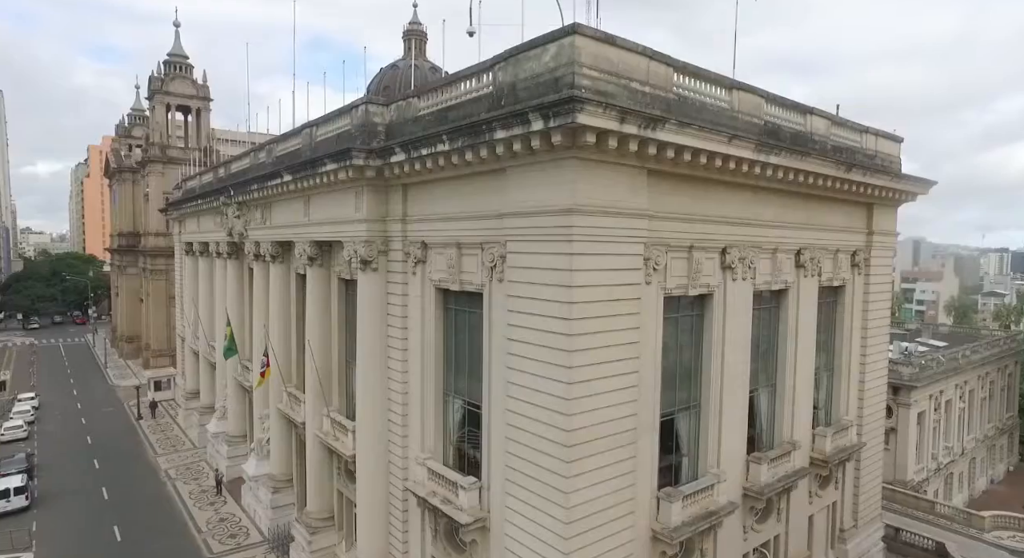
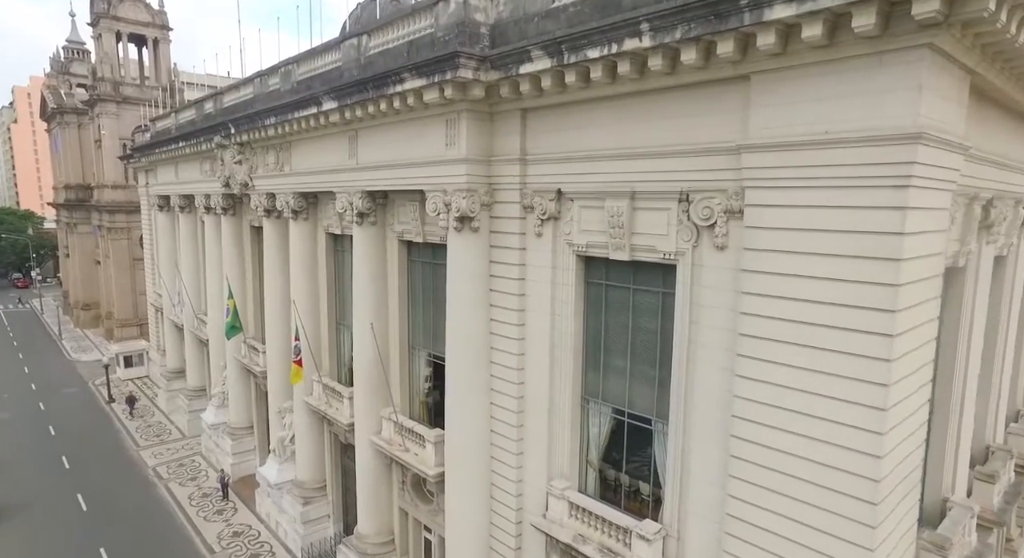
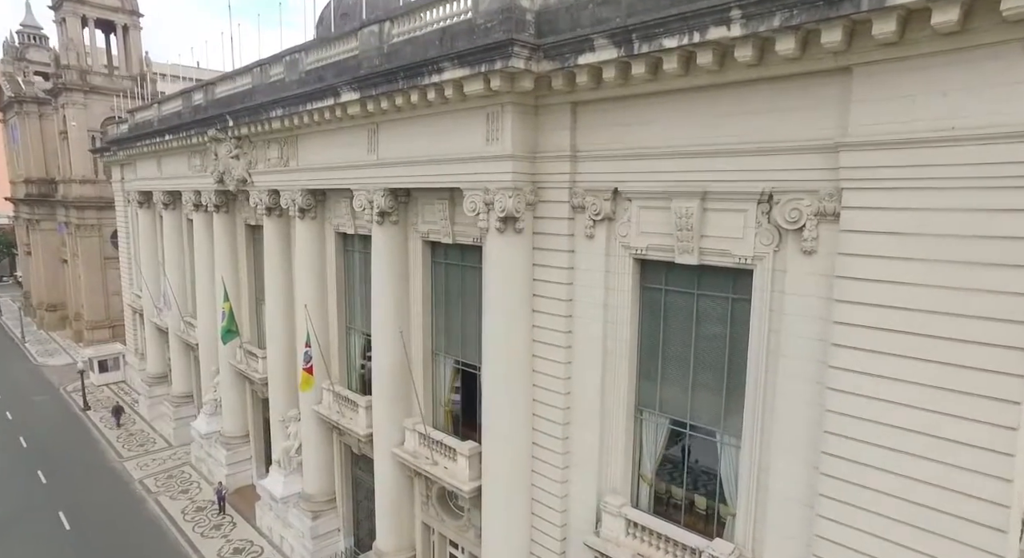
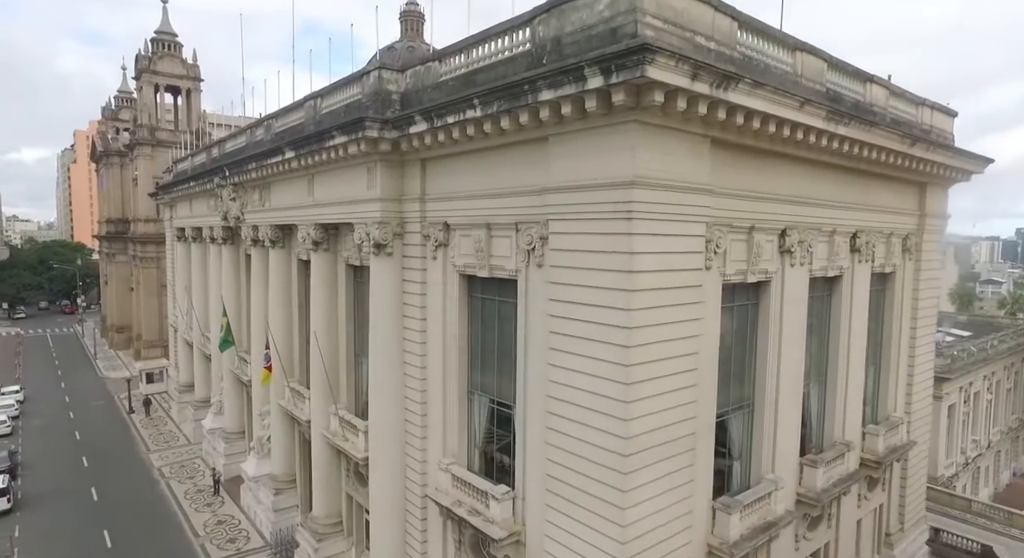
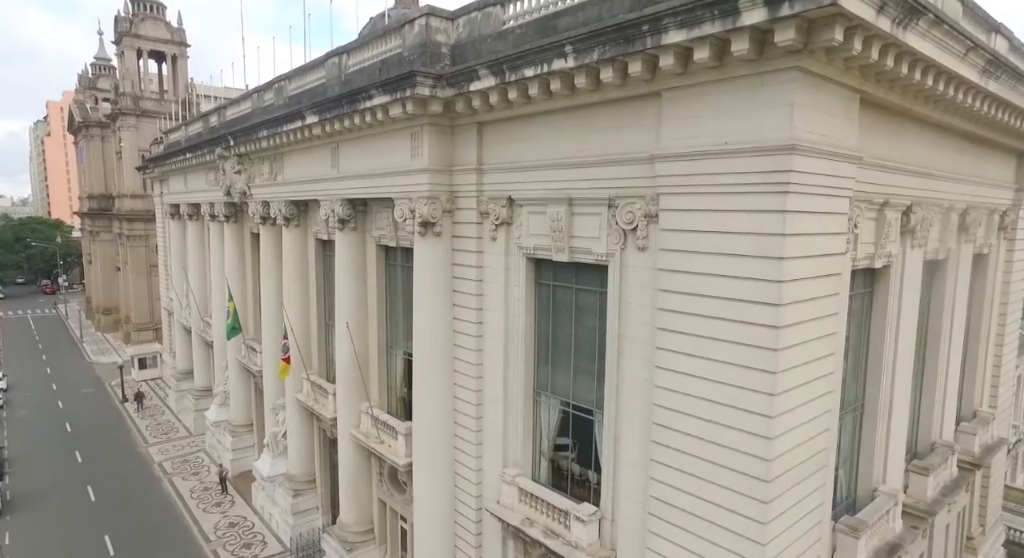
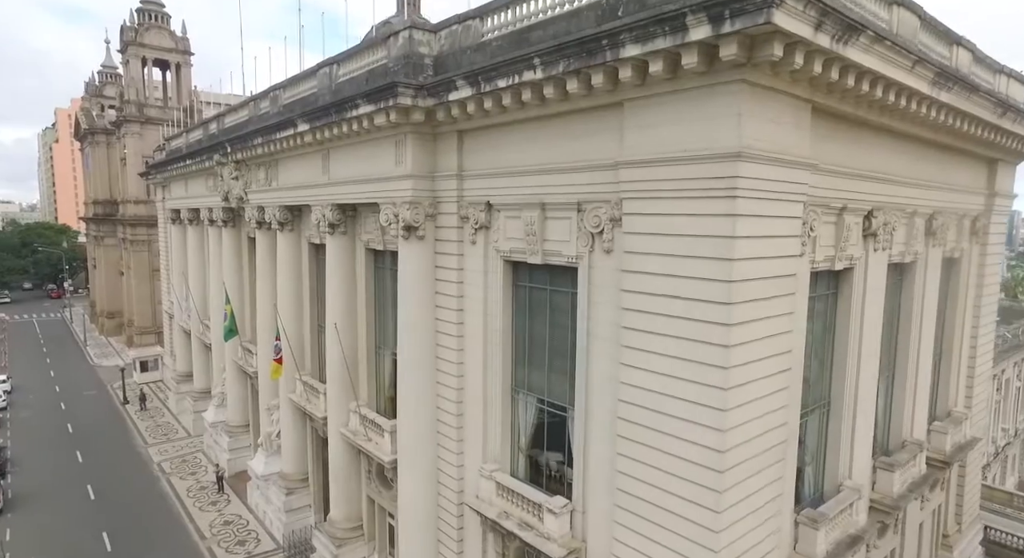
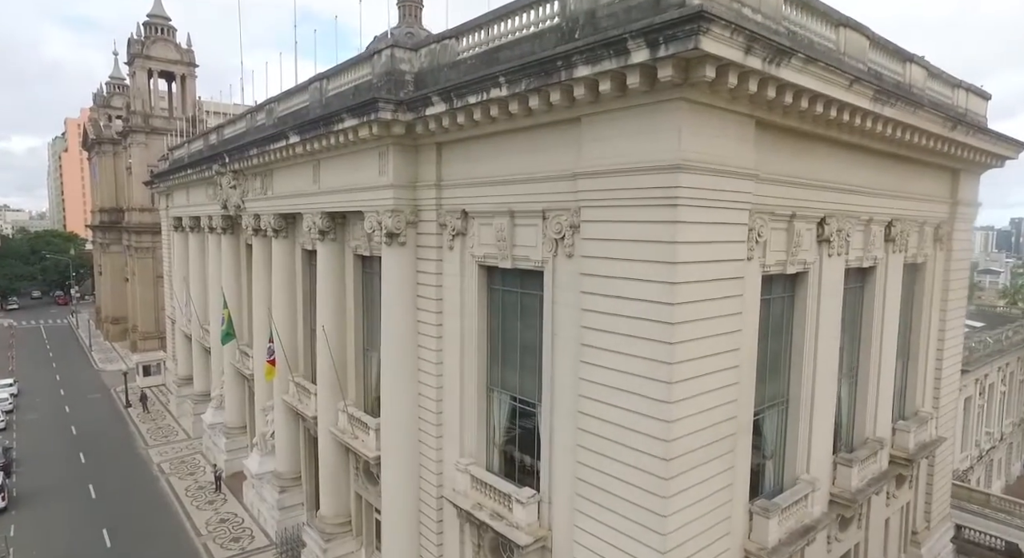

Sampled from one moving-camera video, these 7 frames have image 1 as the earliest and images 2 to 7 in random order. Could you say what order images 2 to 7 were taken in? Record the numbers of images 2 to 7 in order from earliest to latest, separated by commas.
4, 7, 6, 5, 2, 3
